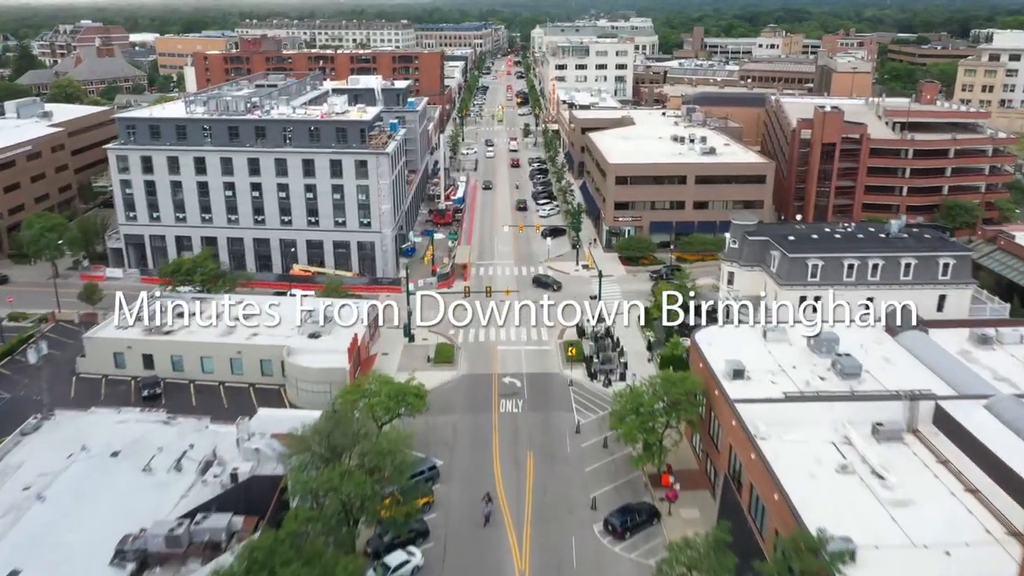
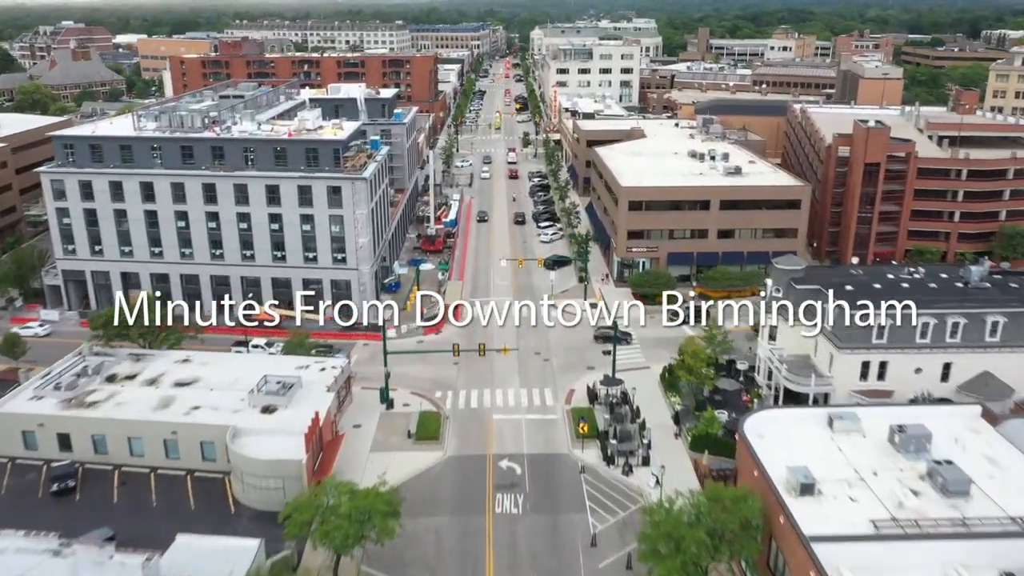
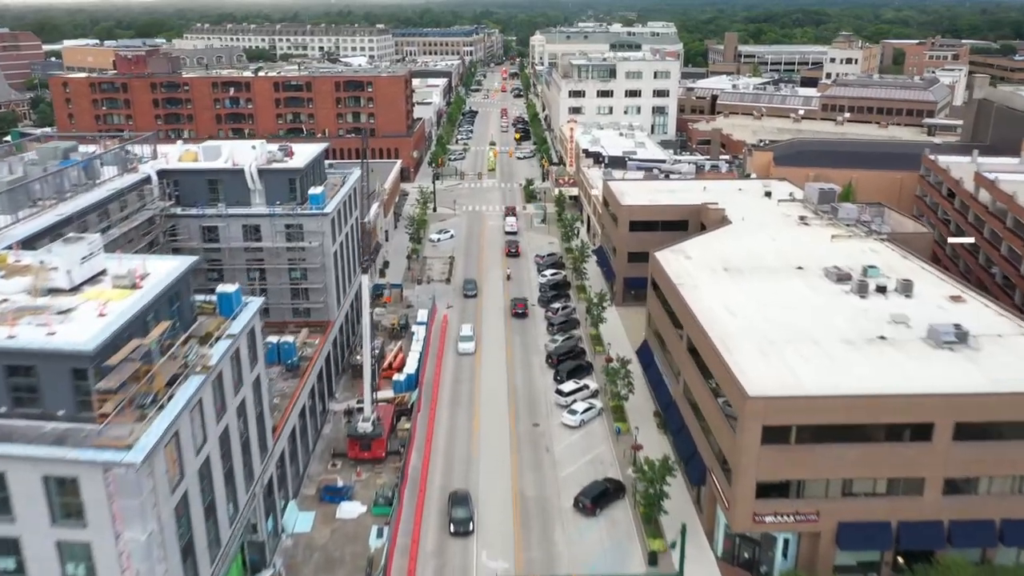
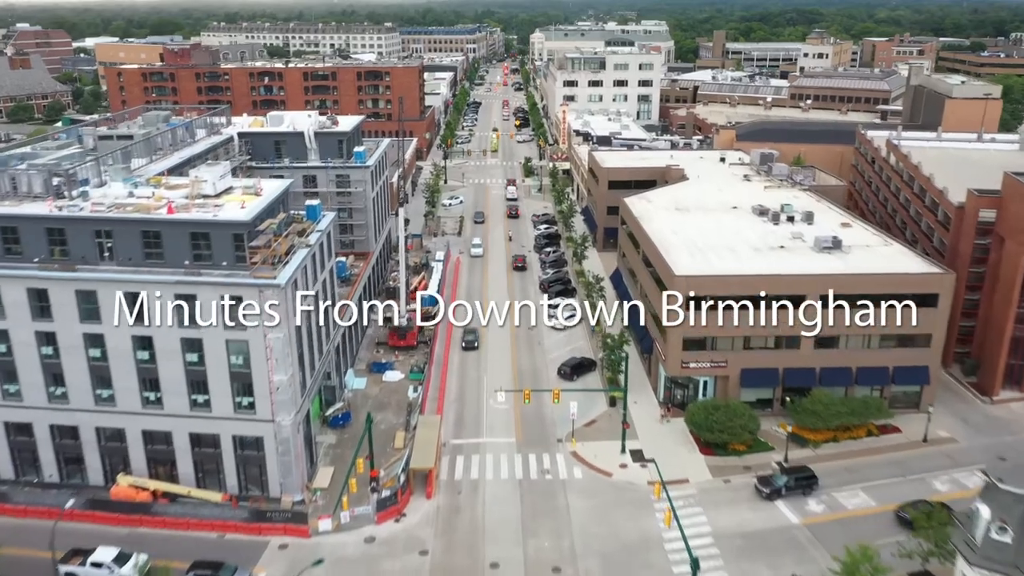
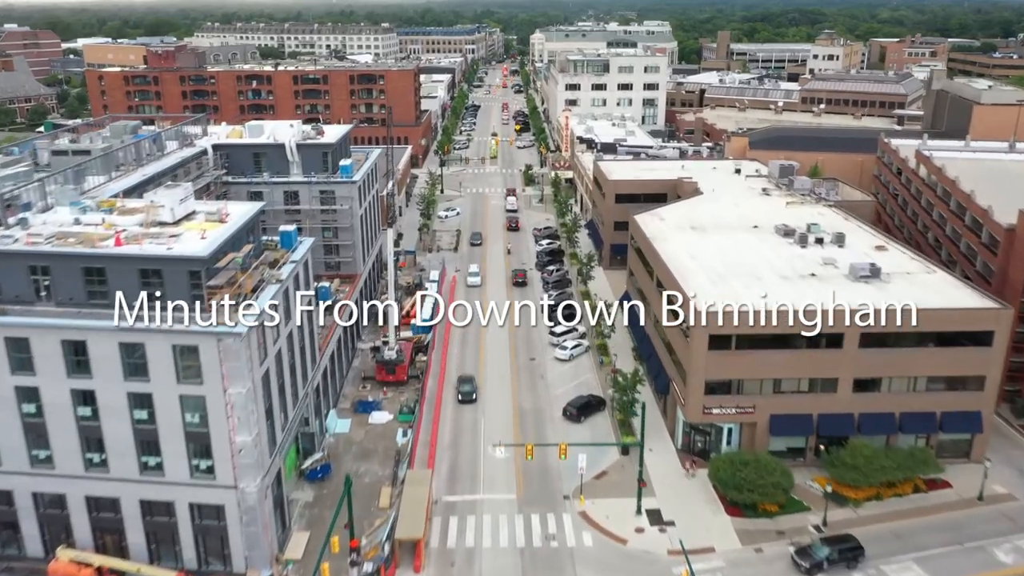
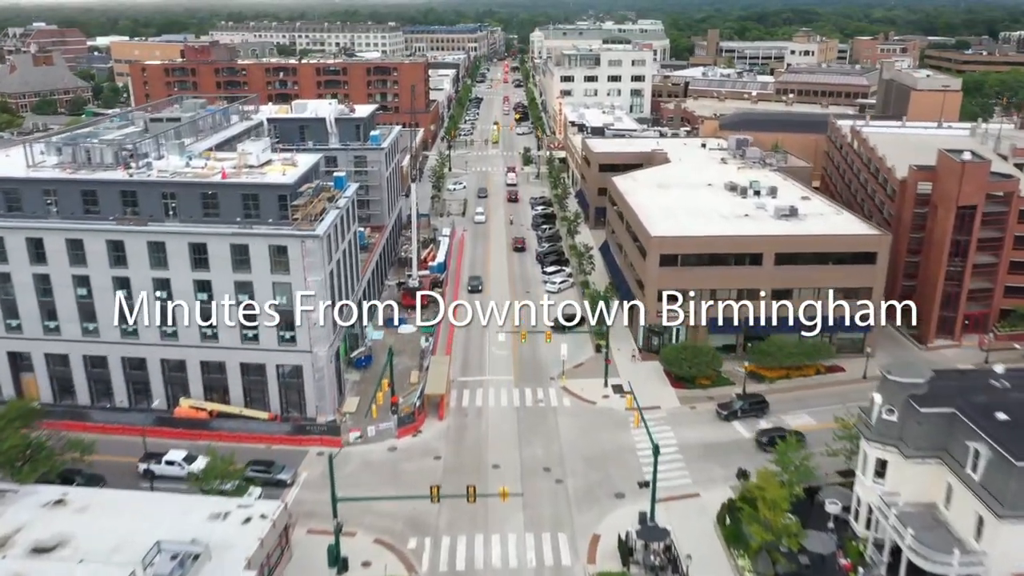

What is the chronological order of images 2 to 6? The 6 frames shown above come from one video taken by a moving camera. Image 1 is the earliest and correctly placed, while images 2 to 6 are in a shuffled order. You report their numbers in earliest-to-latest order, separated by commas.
2, 6, 4, 5, 3
